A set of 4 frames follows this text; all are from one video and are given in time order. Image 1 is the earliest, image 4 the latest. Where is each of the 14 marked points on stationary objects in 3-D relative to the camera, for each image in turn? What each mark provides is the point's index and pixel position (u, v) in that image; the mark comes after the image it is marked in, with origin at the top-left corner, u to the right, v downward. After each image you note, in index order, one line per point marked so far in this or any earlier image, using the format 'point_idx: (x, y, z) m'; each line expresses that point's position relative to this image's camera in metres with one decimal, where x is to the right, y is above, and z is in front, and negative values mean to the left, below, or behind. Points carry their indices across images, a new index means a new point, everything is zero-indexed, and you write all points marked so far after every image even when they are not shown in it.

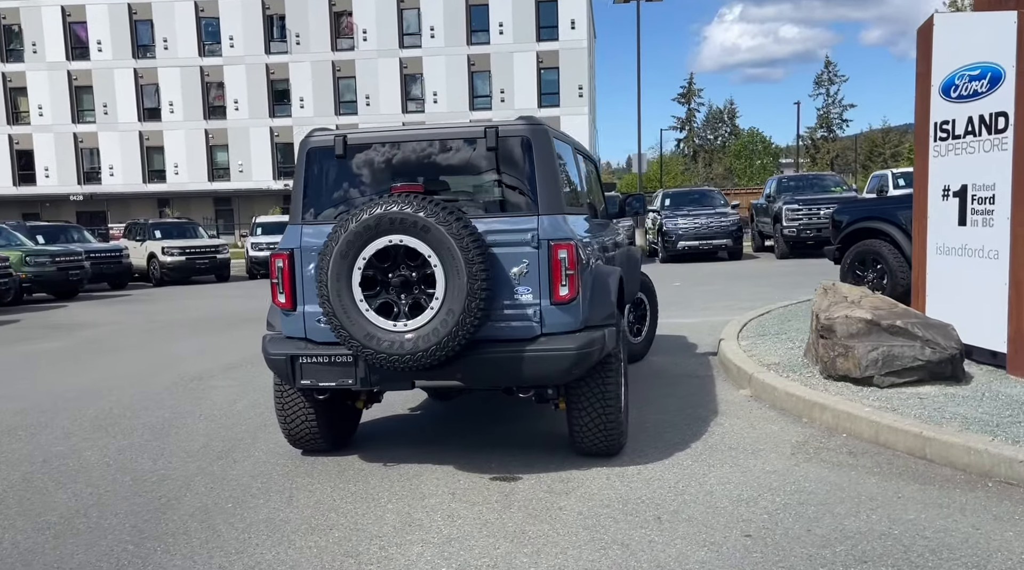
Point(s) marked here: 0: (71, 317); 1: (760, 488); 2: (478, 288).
0: (-8.2, -0.6, +16.5) m
1: (+1.4, -1.2, +5.0) m
2: (-0.2, 0.0, +4.8) m
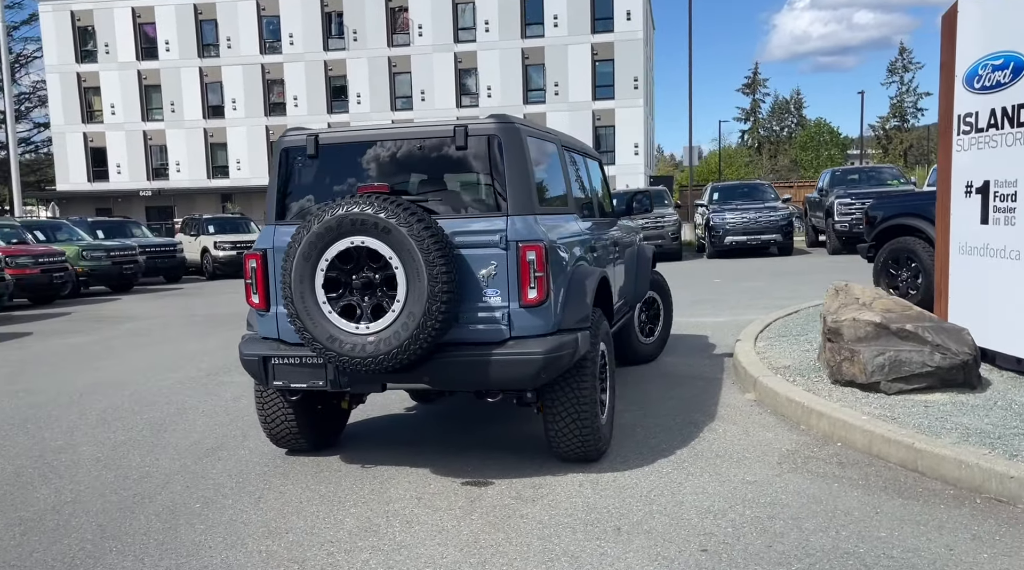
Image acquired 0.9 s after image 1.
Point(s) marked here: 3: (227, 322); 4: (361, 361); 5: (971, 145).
0: (-7.5, -0.5, +17.0) m
1: (+1.2, -1.2, +4.8) m
2: (-0.4, 0.0, +4.7) m
3: (-4.5, -0.6, +14.1) m
4: (-0.8, -0.4, +4.8) m
5: (+3.7, +1.1, +7.2) m
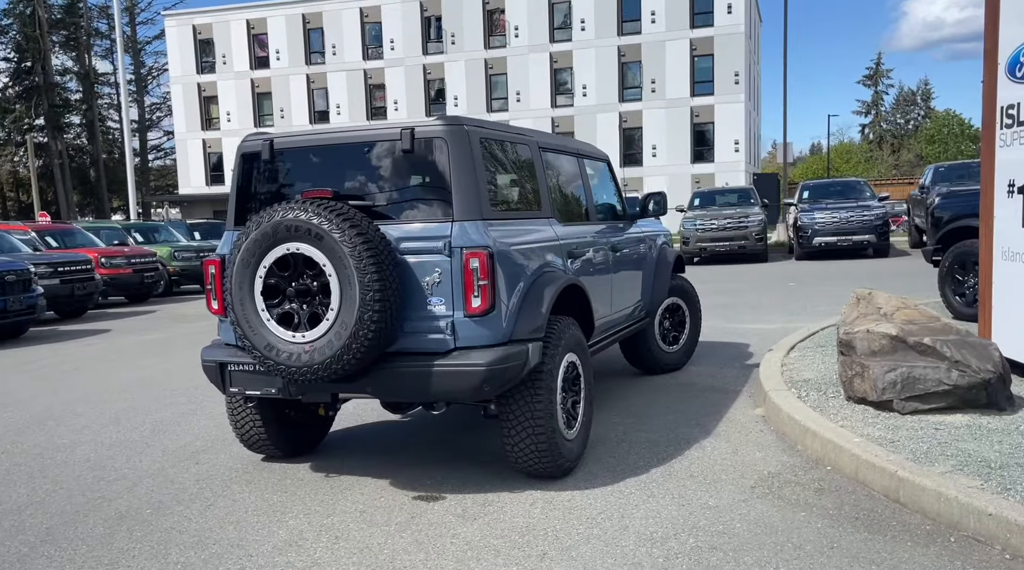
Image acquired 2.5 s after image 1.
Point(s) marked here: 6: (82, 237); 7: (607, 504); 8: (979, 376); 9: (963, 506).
0: (-6.2, -0.5, +17.7) m
1: (+0.9, -1.2, +4.5) m
2: (-0.7, -0.1, +4.6) m
3: (-3.6, -0.6, +14.4) m
4: (-1.1, -0.5, +4.7) m
5: (+3.7, +1.1, +6.5) m
6: (-9.1, +1.0, +18.8) m
7: (+0.5, -1.2, +4.9) m
8: (+3.0, -0.6, +5.7) m
9: (+2.1, -1.0, +4.2) m
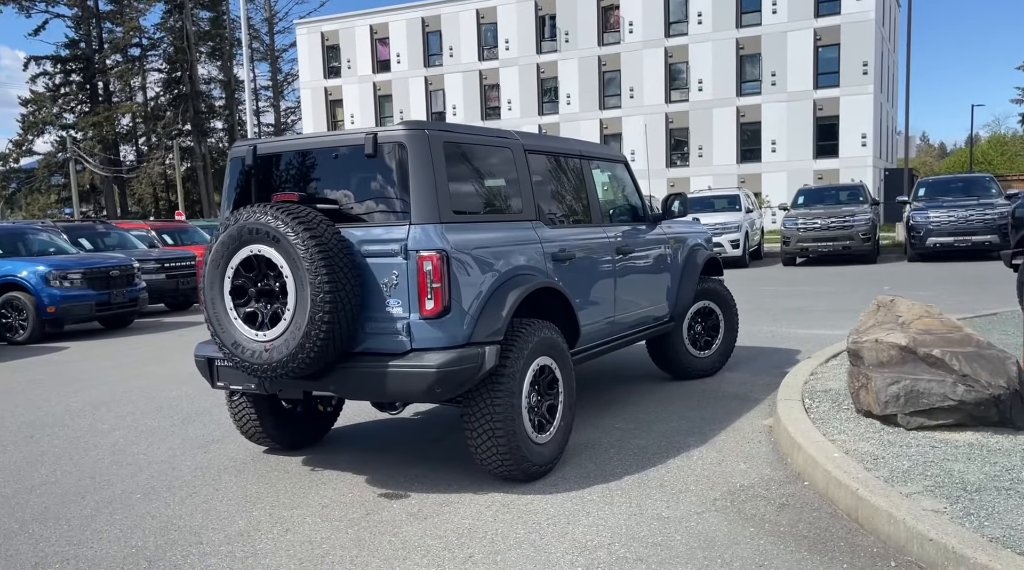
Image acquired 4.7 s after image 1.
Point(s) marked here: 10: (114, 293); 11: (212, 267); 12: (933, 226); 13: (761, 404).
0: (-4.4, -0.4, +18.5) m
1: (+0.6, -1.2, +4.4) m
2: (-1.0, -0.1, +4.7) m
3: (-2.4, -0.6, +14.9) m
4: (-1.4, -0.5, +4.9) m
5: (+3.7, +1.0, +5.9) m
6: (-7.2, +1.1, +20.0) m
7: (+0.3, -1.2, +4.8) m
8: (+2.8, -0.6, +5.2) m
9: (+1.8, -1.1, +3.9) m
10: (-6.2, -0.1, +13.7) m
11: (-1.7, +0.1, +5.0) m
12: (+9.3, +1.3, +19.4) m
13: (+1.9, -0.9, +6.9) m
